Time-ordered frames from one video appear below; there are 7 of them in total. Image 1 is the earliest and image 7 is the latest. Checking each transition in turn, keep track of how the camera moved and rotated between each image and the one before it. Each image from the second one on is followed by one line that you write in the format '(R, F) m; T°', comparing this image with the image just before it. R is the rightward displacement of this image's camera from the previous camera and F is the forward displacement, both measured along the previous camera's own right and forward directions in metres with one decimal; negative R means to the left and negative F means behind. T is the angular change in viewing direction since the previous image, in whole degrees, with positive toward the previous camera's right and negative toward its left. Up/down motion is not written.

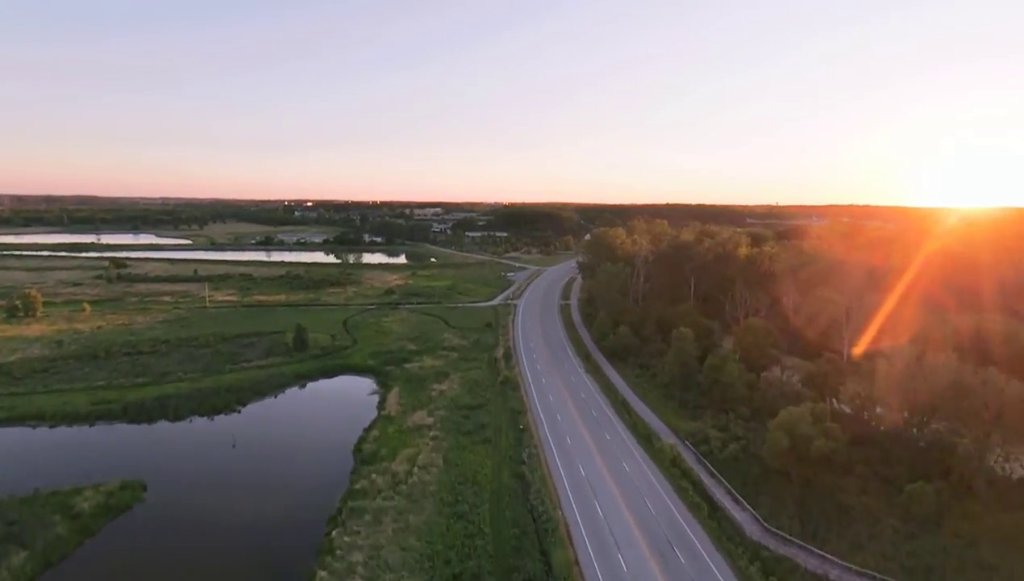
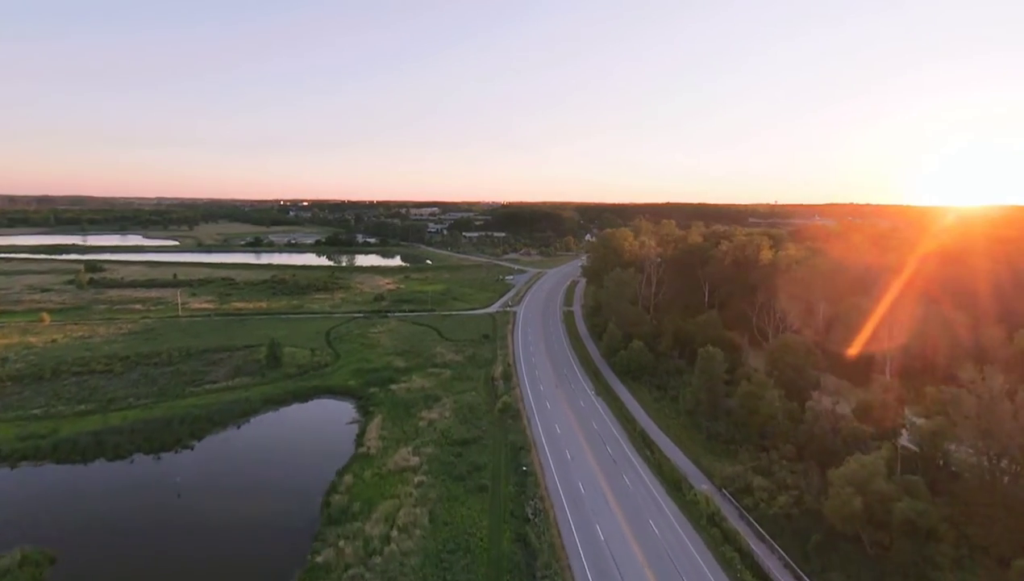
(-0.1, +5.8) m; 0°
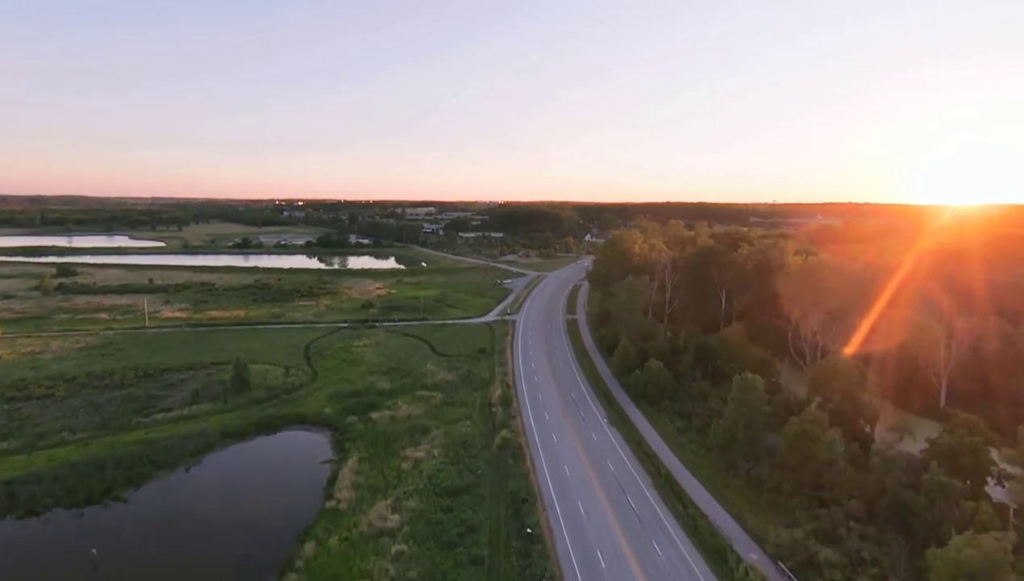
(-0.2, +5.8) m; 0°
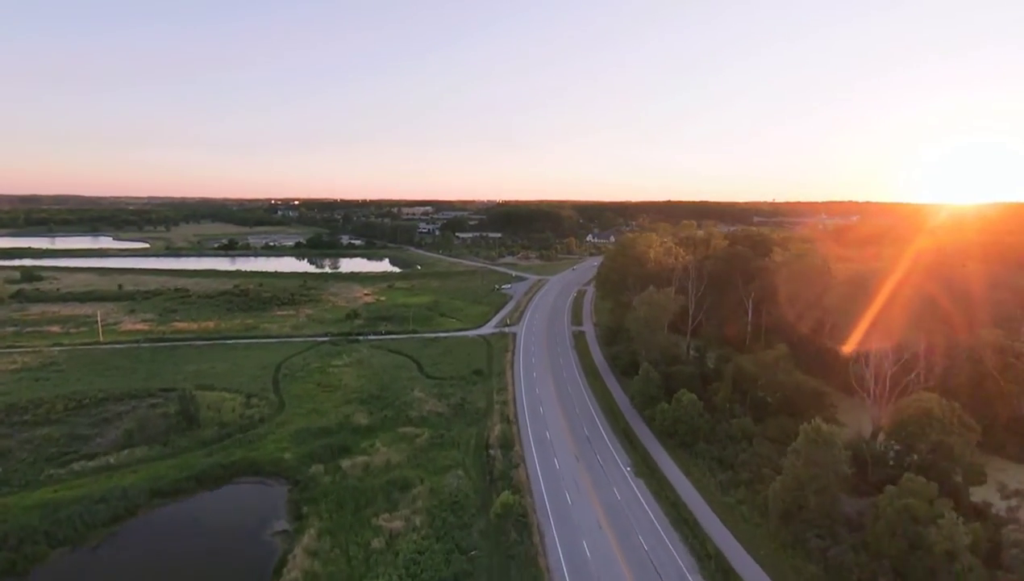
(-0.2, +7.0) m; 0°
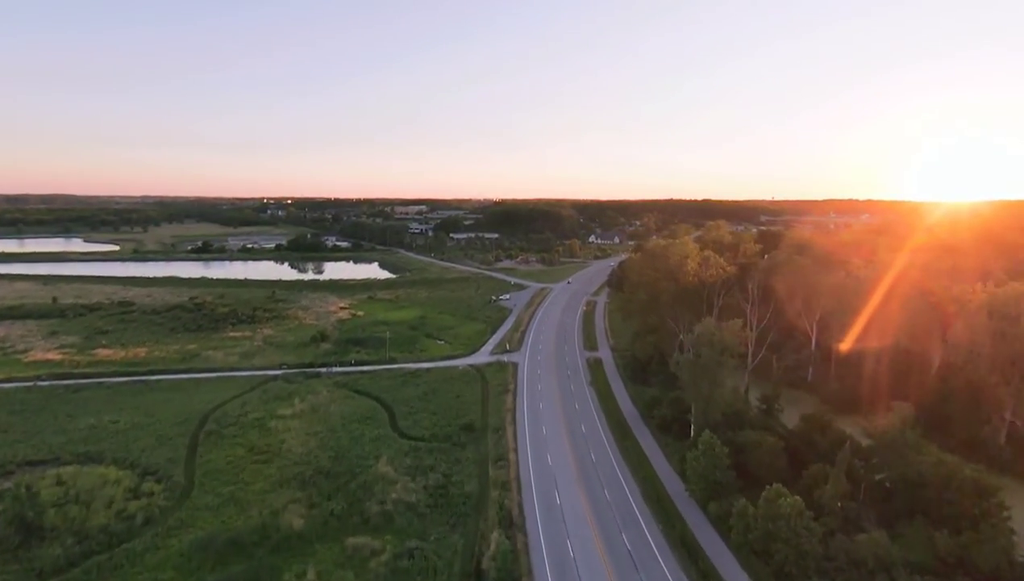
(-0.3, +11.6) m; 0°
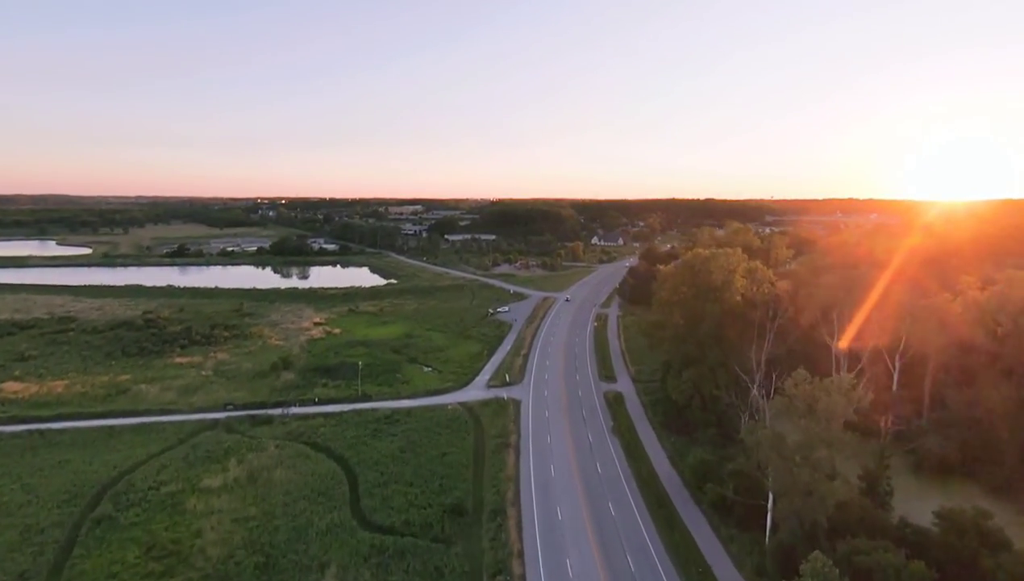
(-0.2, +9.3) m; 0°
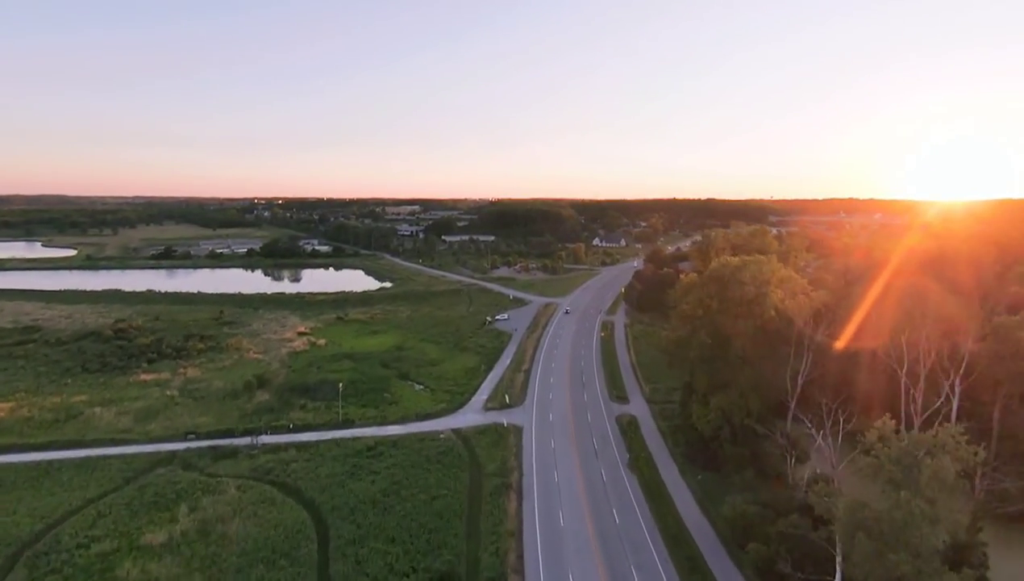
(-0.1, +4.6) m; 0°
